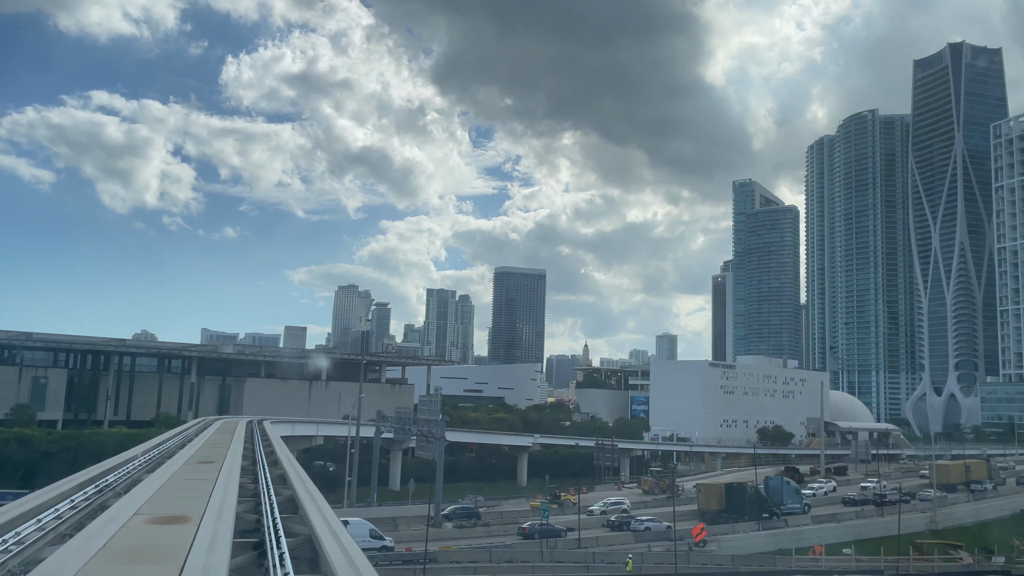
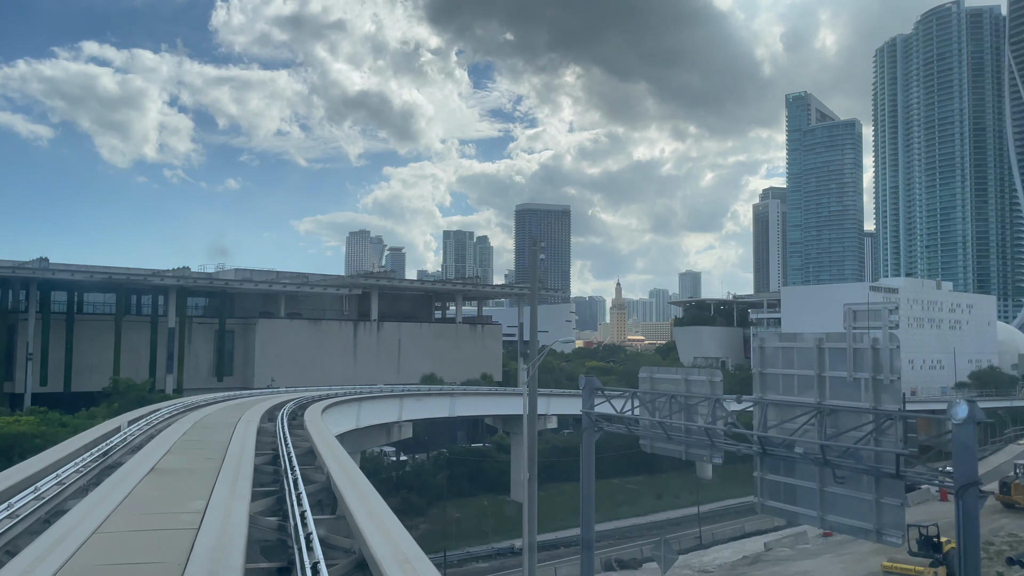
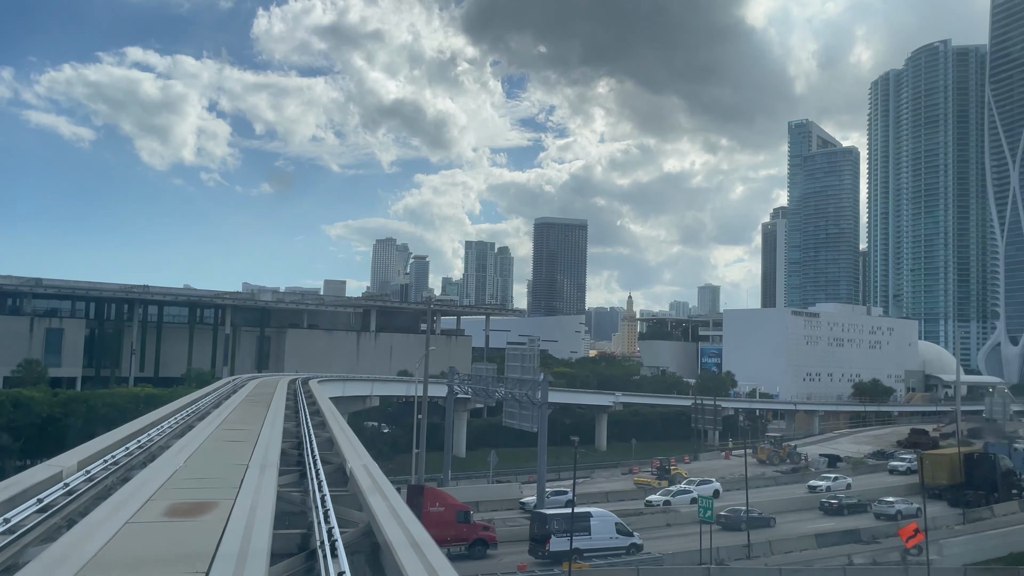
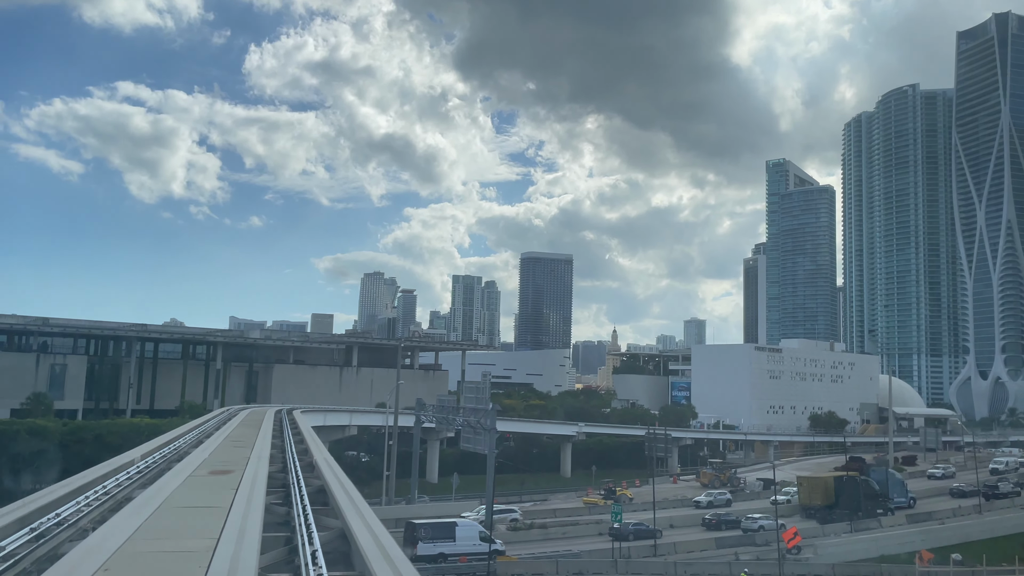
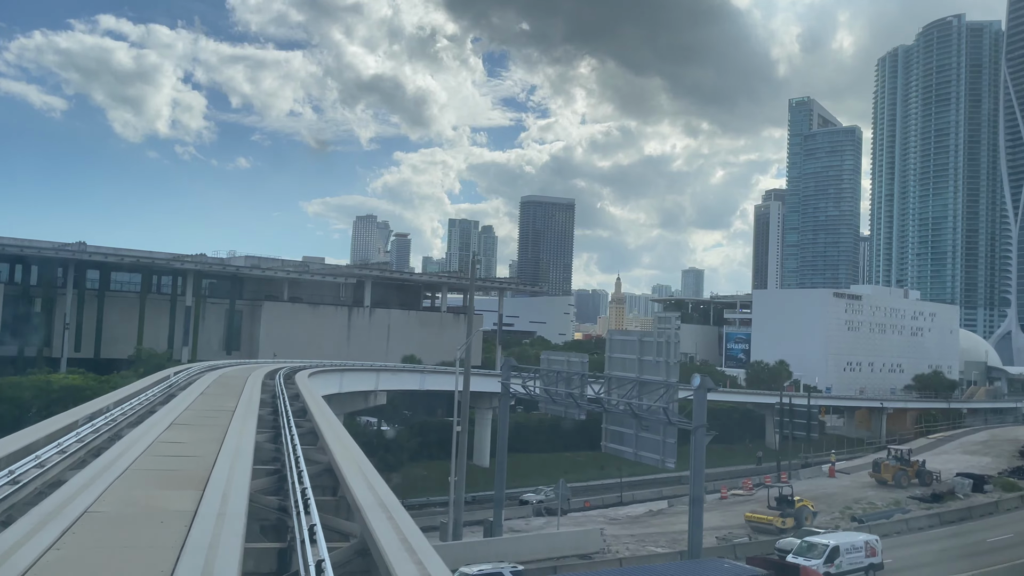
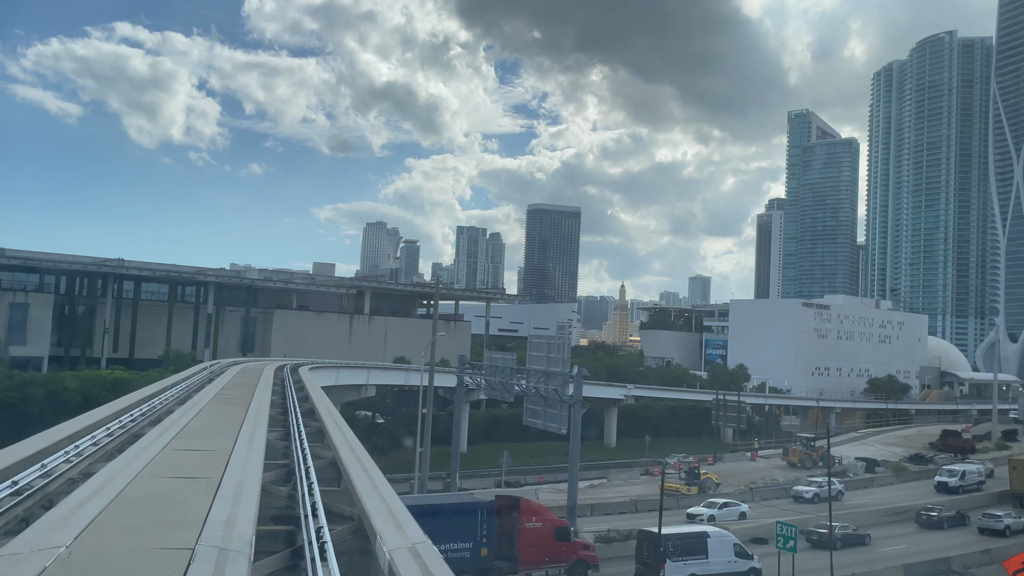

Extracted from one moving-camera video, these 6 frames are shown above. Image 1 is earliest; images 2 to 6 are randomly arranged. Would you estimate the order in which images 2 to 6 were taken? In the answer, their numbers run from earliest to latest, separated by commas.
4, 3, 6, 5, 2
